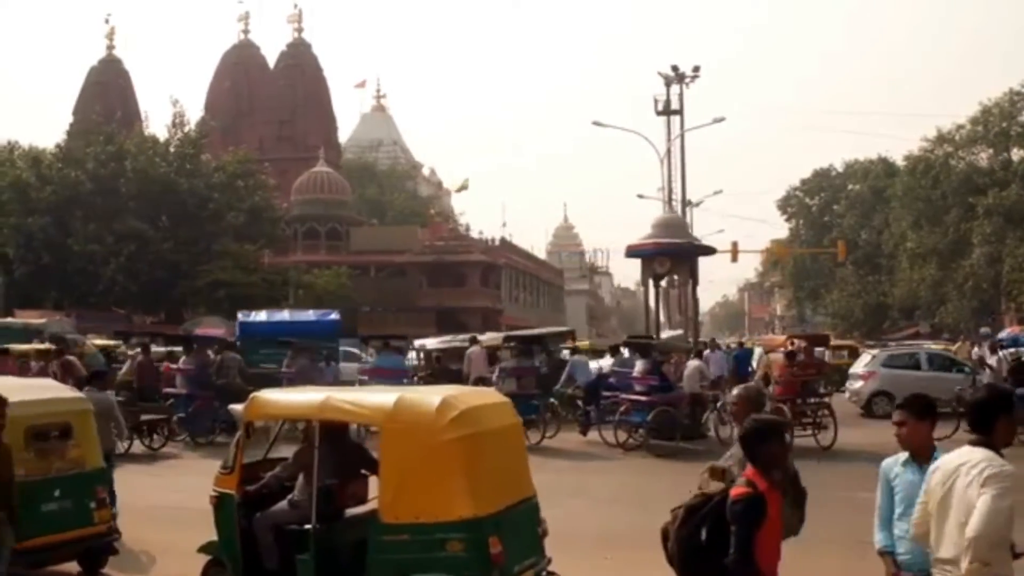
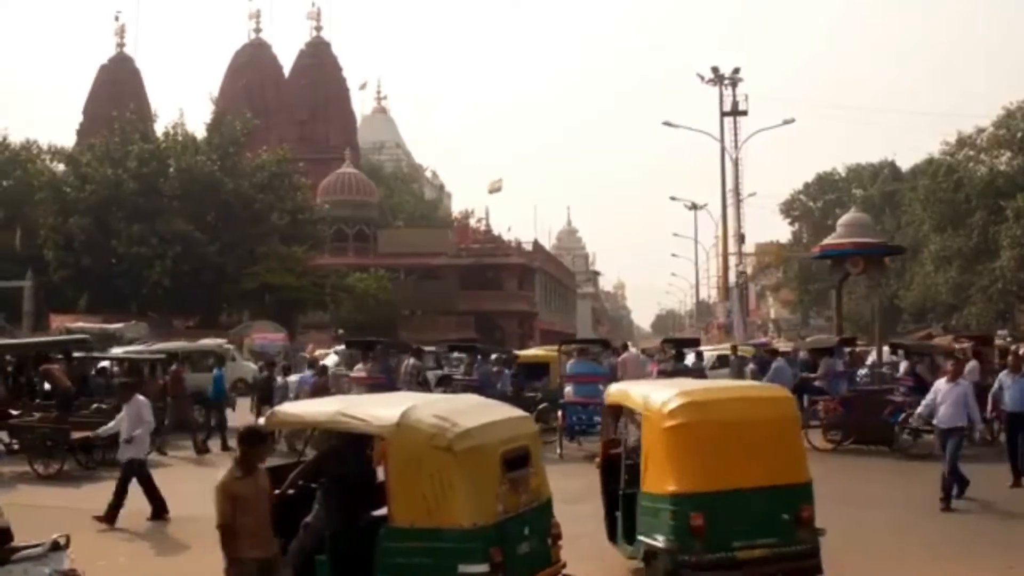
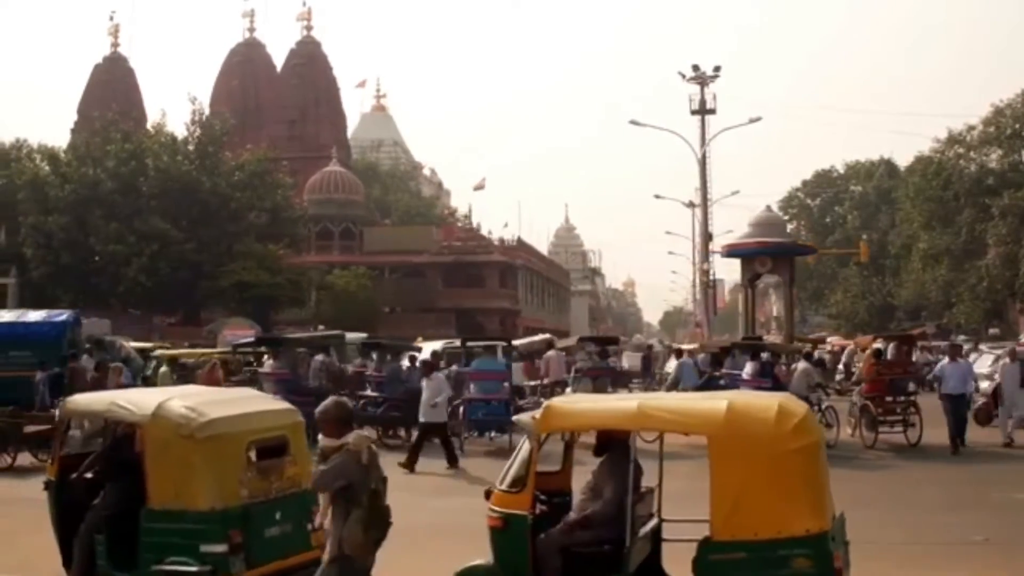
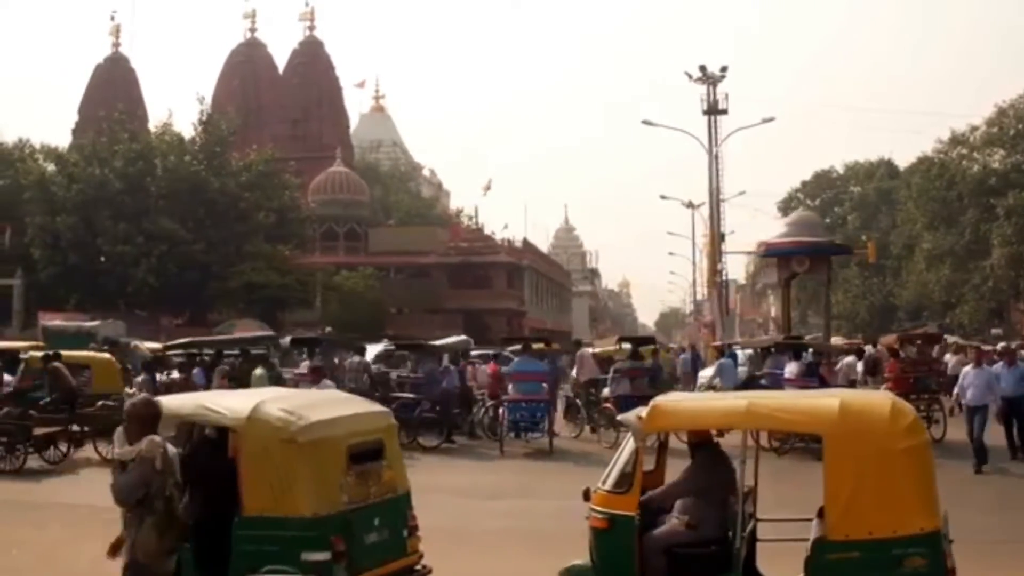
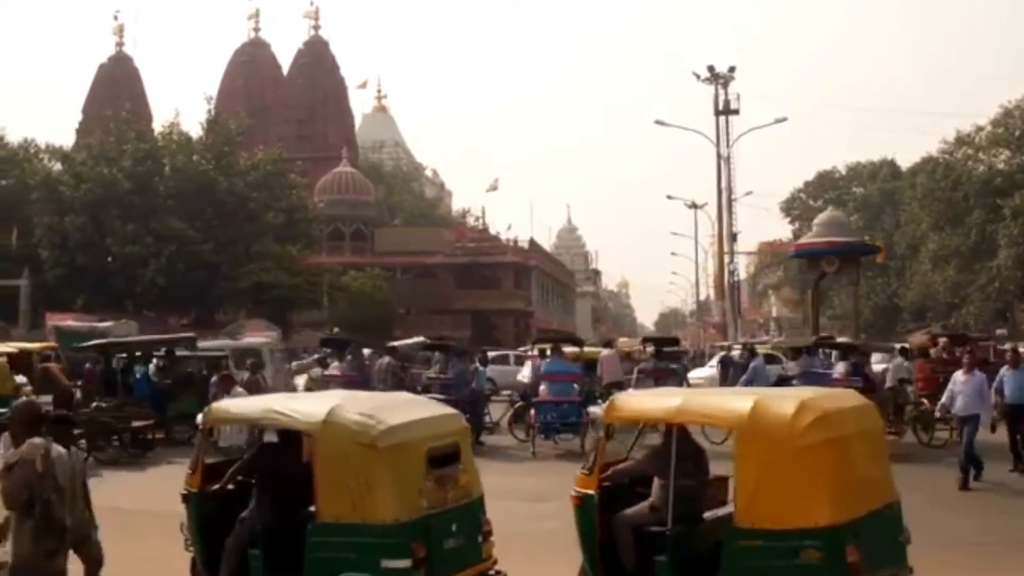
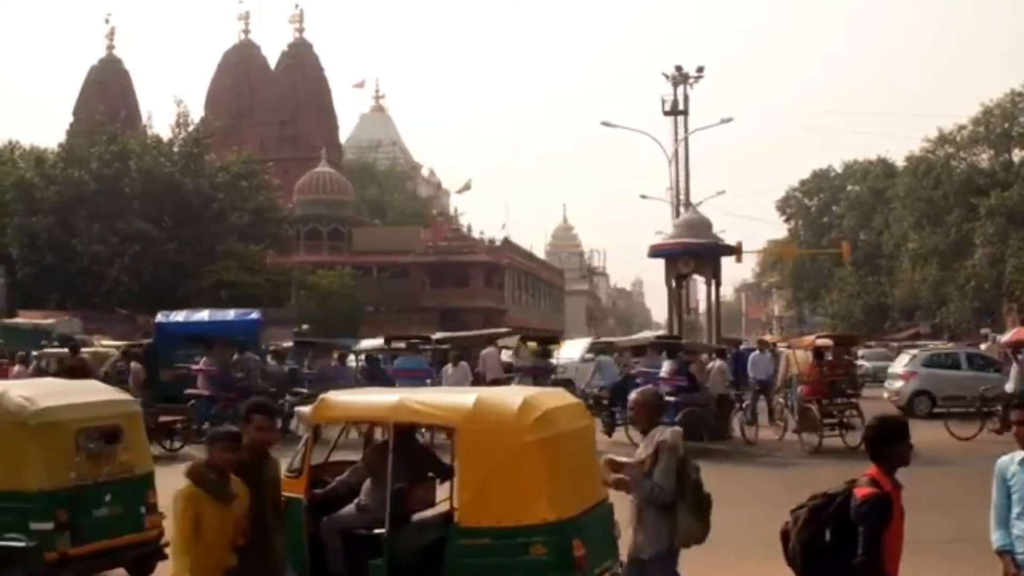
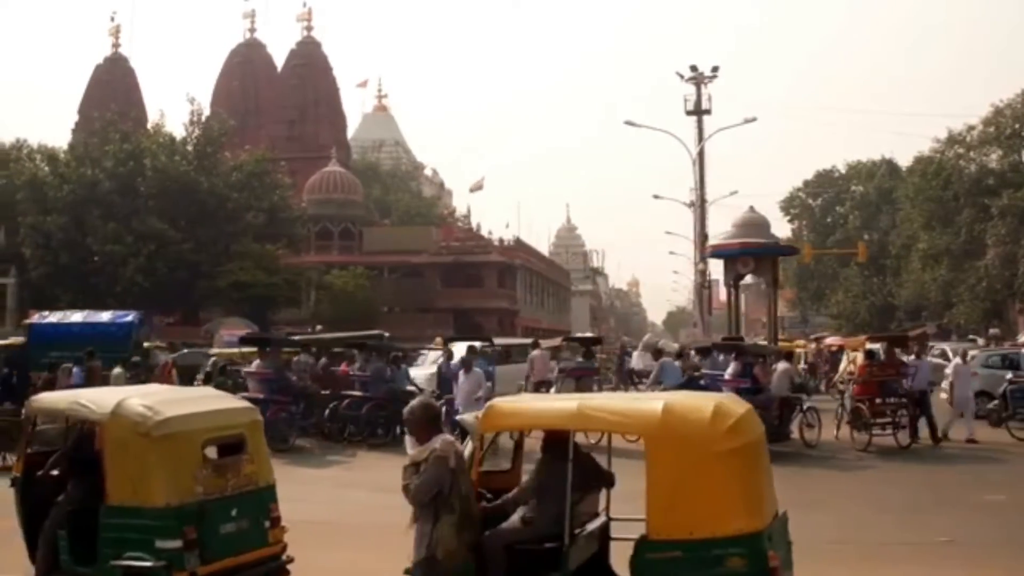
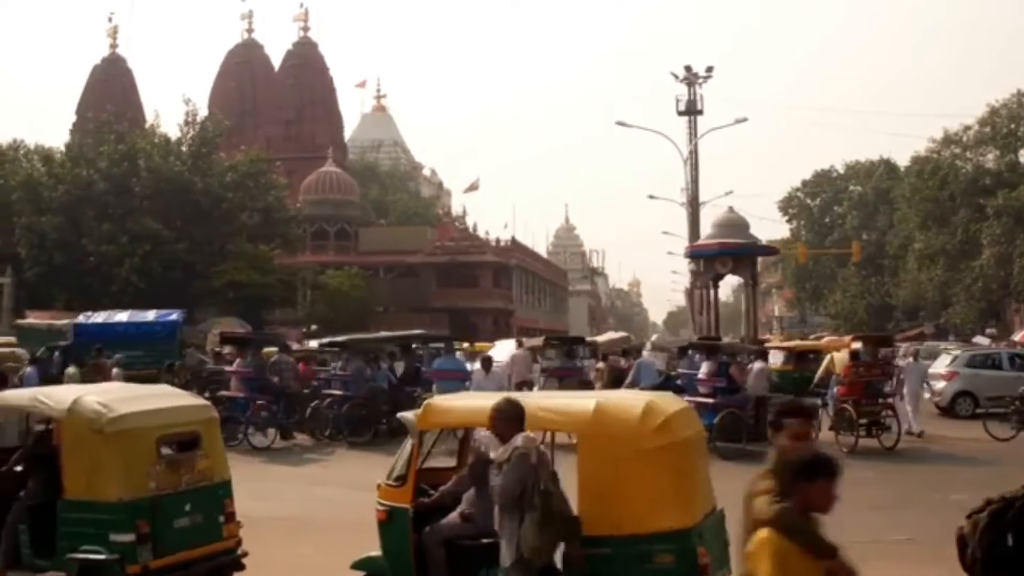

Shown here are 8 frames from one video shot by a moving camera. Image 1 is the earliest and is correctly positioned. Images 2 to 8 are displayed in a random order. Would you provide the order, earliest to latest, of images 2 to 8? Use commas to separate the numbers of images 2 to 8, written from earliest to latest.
6, 8, 7, 3, 4, 5, 2
